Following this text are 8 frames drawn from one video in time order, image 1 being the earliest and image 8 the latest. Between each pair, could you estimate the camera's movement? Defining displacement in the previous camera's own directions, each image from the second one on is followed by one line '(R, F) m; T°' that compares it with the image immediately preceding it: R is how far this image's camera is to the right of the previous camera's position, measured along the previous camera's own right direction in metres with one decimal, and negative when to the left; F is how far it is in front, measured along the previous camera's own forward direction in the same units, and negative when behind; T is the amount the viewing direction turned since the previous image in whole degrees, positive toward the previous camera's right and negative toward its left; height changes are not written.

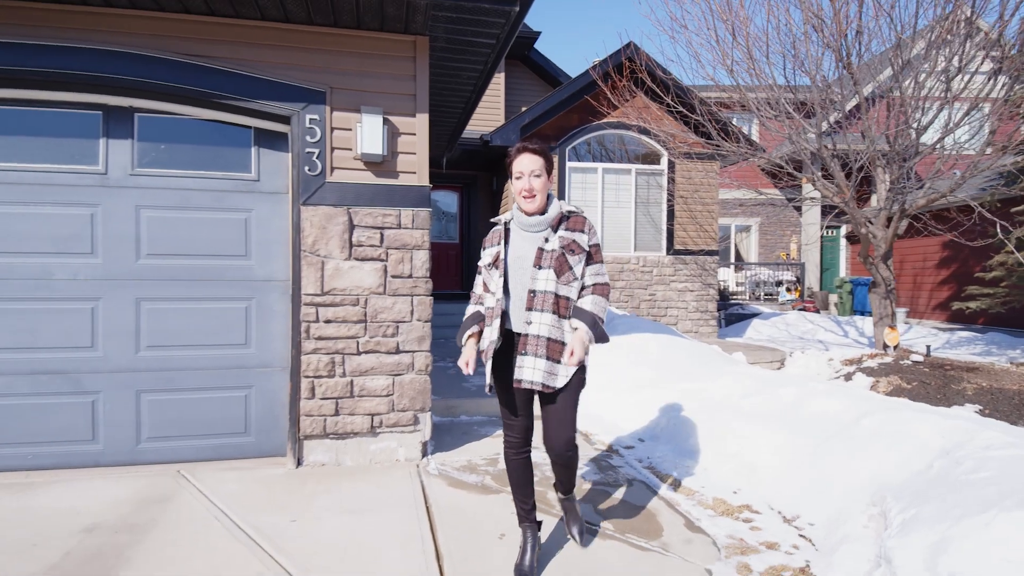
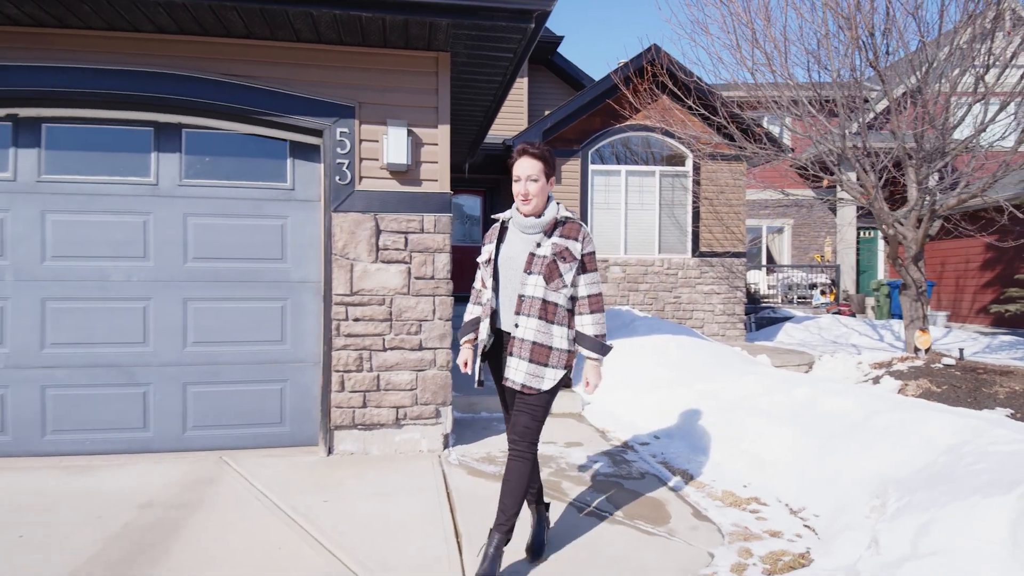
(+0.1, -0.2) m; -2°
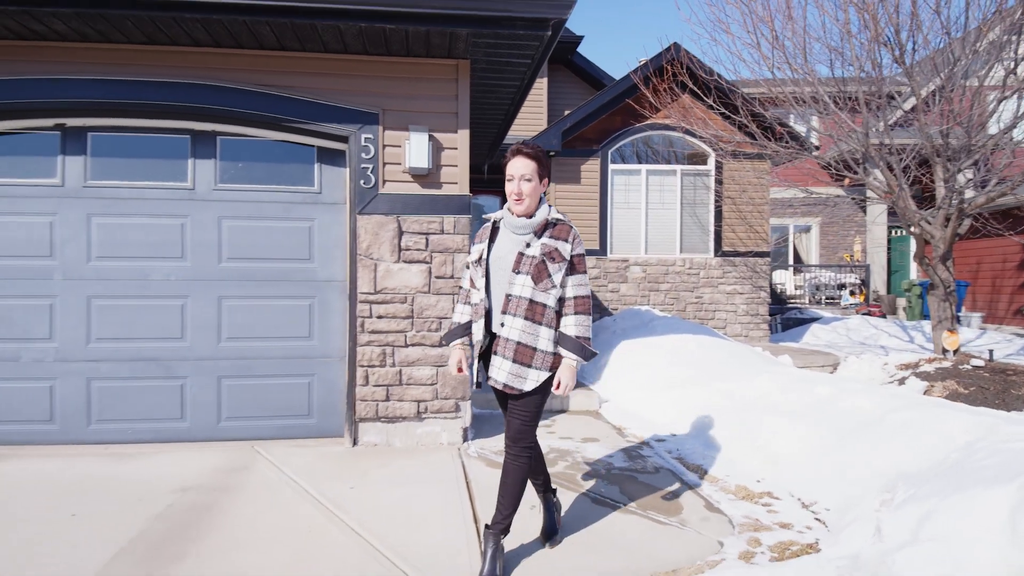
(0.0, -0.2) m; -2°
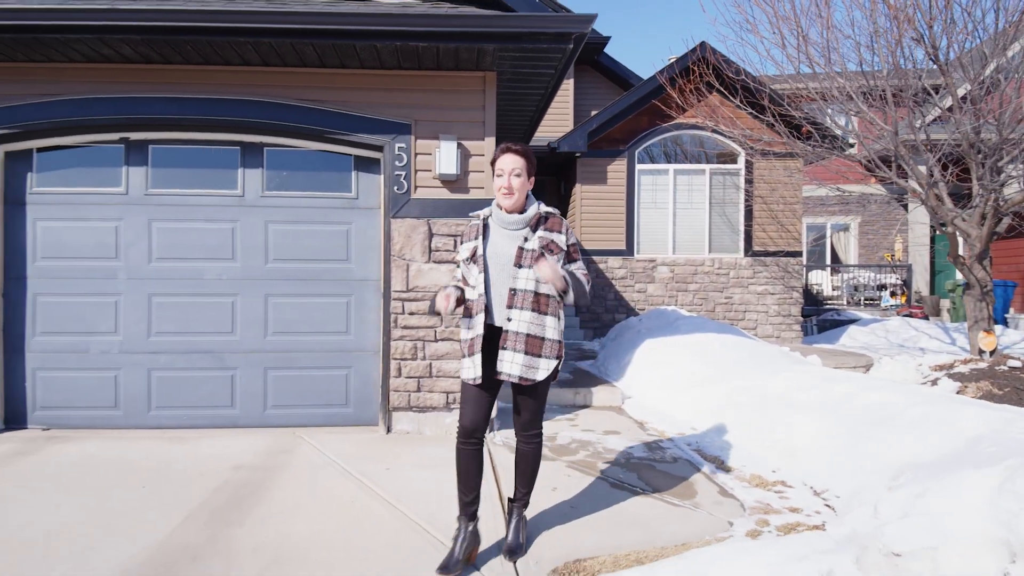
(0.0, -0.3) m; -3°
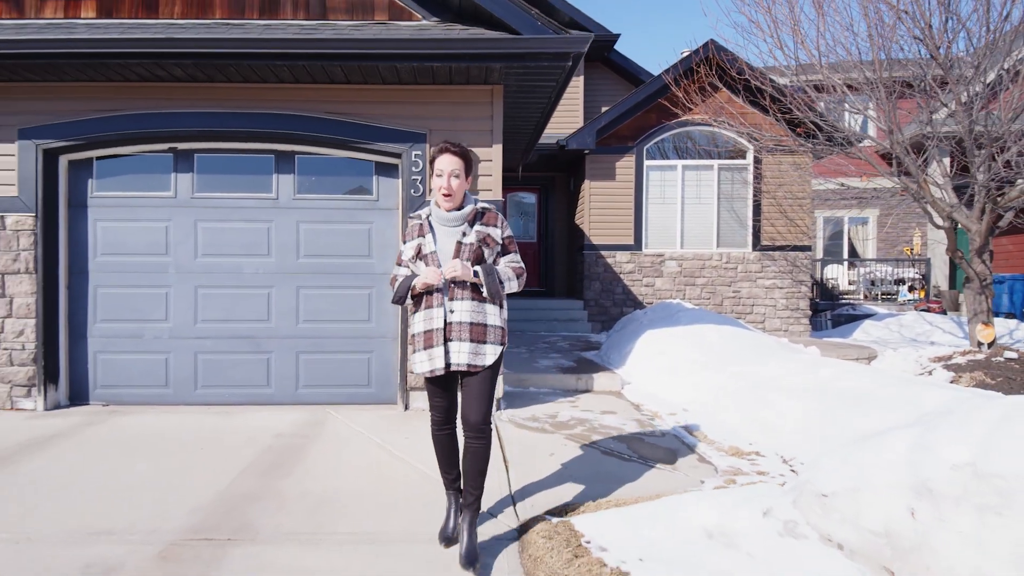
(+0.1, -0.6) m; -1°
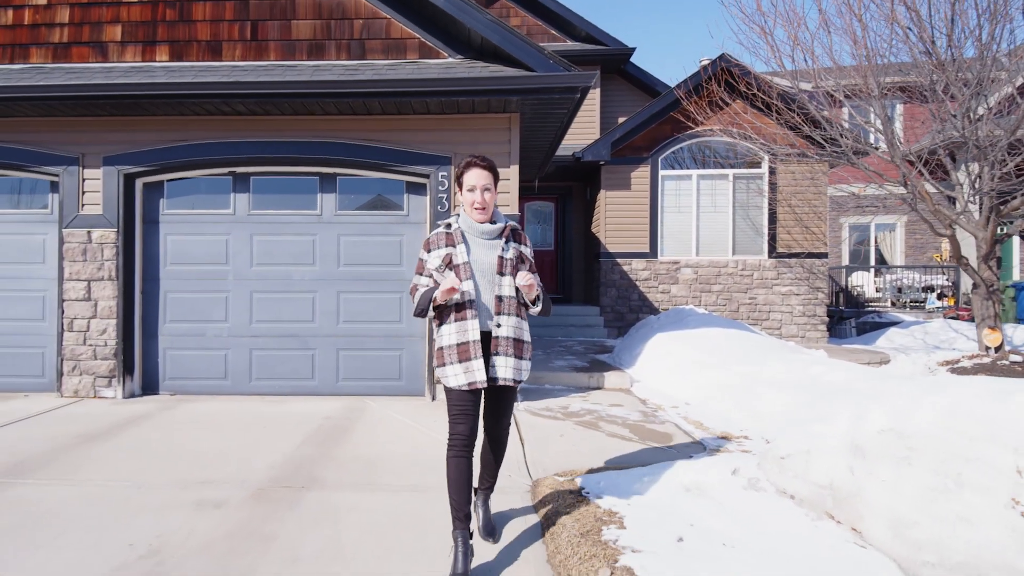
(0.0, -0.7) m; -2°
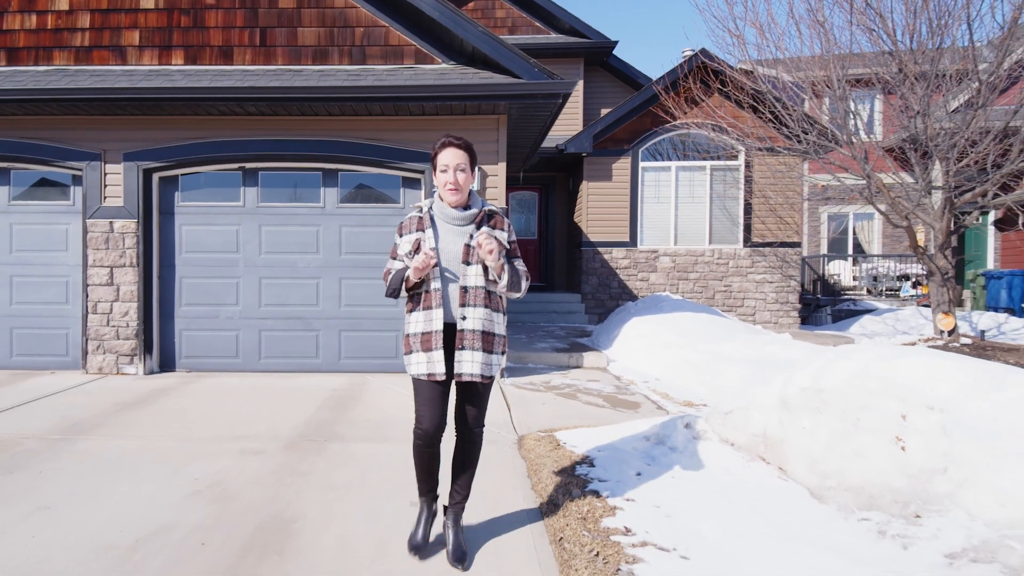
(-0.1, -0.7) m; +2°
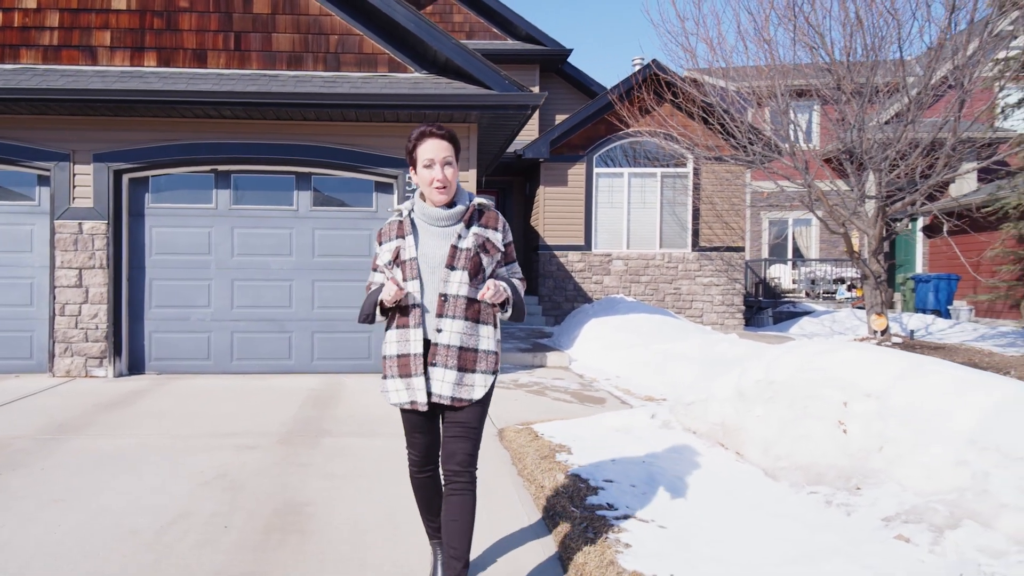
(-0.2, -0.3) m; +5°
